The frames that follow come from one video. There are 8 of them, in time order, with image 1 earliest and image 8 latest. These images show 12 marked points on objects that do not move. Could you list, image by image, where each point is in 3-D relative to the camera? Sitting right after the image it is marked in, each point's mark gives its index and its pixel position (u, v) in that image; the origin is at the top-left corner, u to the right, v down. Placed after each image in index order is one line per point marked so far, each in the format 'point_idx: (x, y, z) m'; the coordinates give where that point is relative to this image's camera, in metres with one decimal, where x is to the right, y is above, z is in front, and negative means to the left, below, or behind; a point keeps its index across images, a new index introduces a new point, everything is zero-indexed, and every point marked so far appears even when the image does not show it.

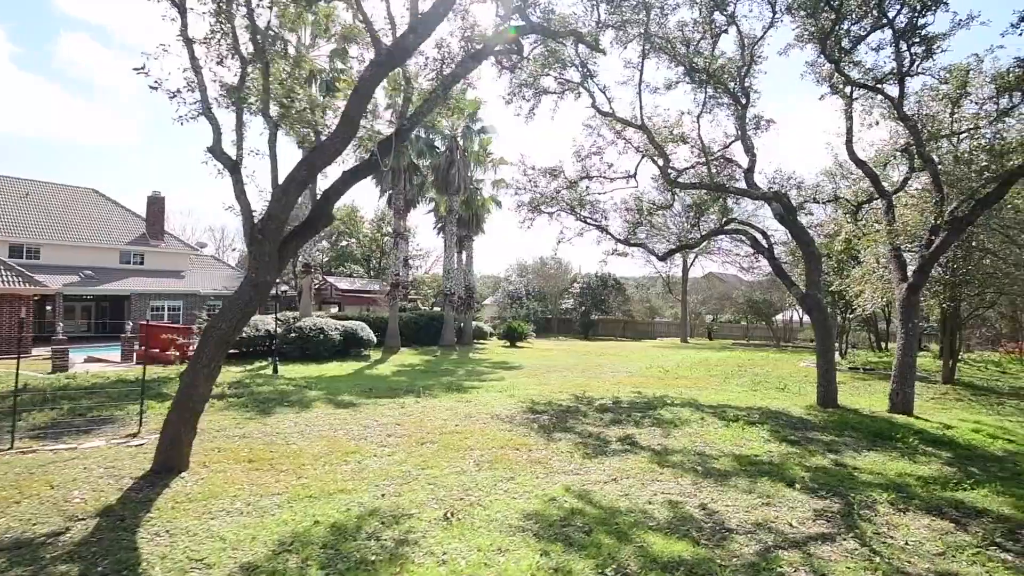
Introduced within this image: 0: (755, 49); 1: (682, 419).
0: (+5.0, +4.9, +11.3) m
1: (+2.5, -1.9, +7.9) m
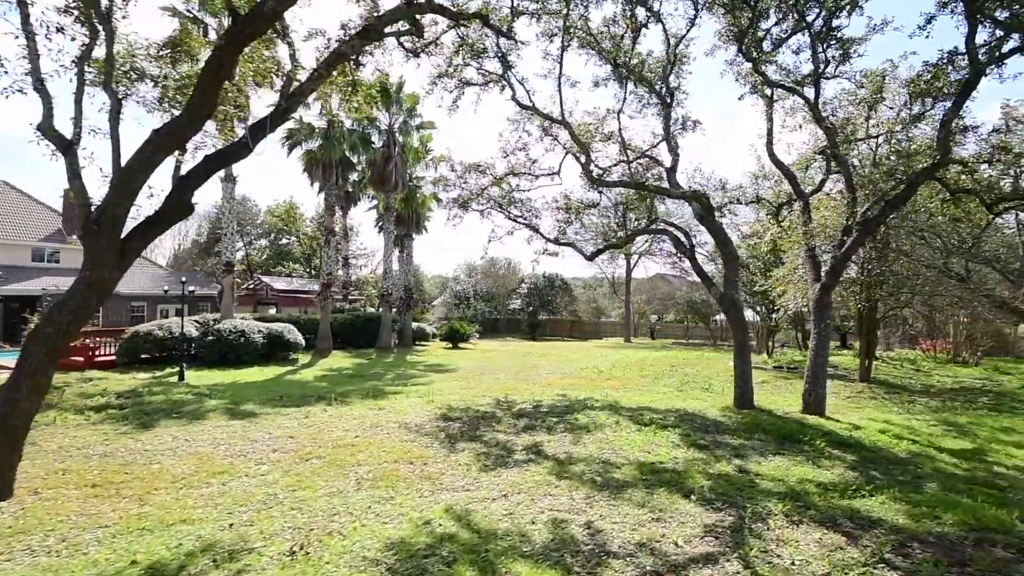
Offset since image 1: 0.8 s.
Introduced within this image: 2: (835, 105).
0: (+3.5, +4.9, +11.2) m
1: (+1.2, -1.9, +7.6) m
2: (+6.4, +3.6, +10.8) m
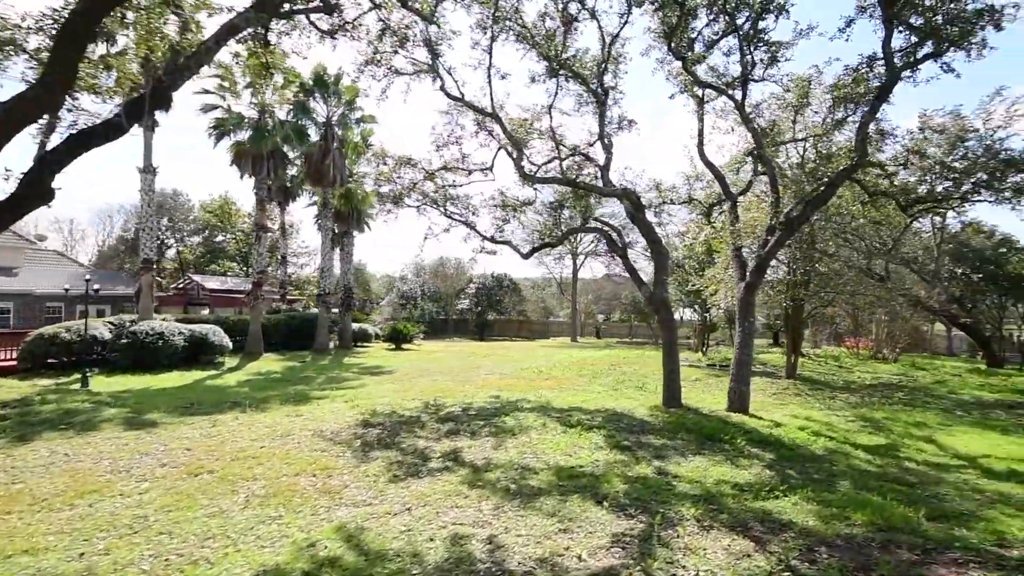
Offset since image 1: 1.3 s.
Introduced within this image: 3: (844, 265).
0: (+2.1, +4.9, +11.1) m
1: (+0.1, -1.9, +7.4) m
2: (+5.1, +3.6, +10.9) m
3: (+7.7, +0.6, +13.0) m
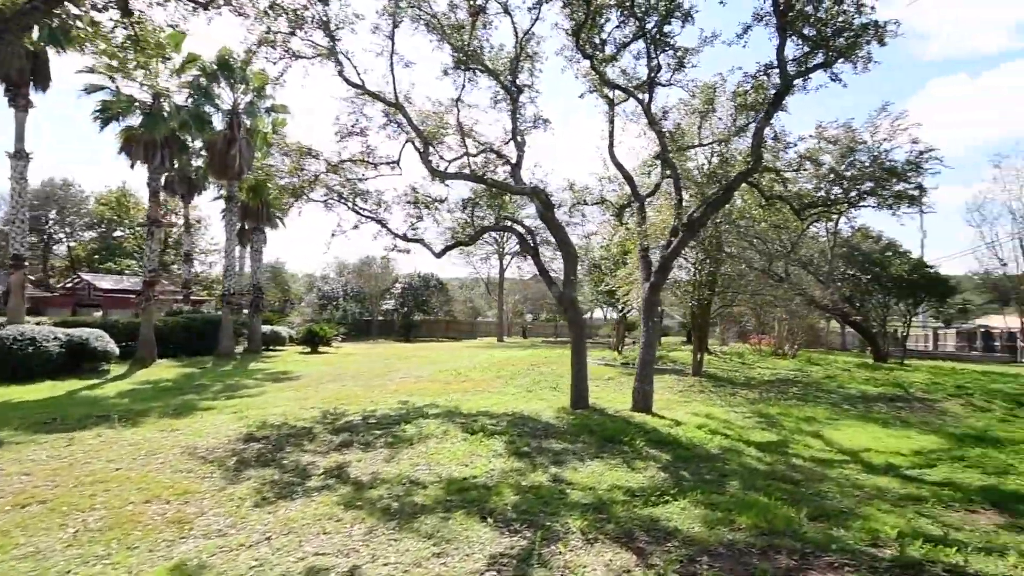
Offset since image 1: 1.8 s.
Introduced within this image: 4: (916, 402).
0: (+0.3, +4.9, +11.0) m
1: (-1.1, -1.9, +7.0) m
2: (+3.3, +3.6, +11.1) m
3: (+5.7, +0.6, +13.6) m
4: (+6.7, -1.9, +9.0) m
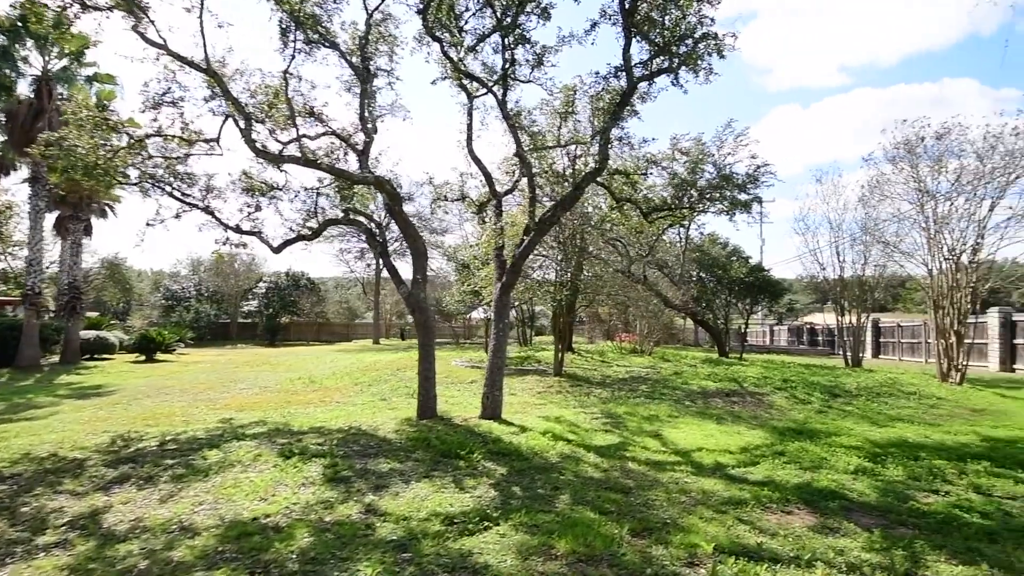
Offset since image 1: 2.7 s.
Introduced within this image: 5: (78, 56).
0: (-2.5, +4.9, +10.1) m
1: (-3.1, -1.9, +5.9) m
2: (+0.4, +3.6, +10.9) m
3: (+2.2, +0.6, +13.8) m
4: (+4.1, -1.9, +9.6) m
5: (-15.3, +8.0, +18.9) m
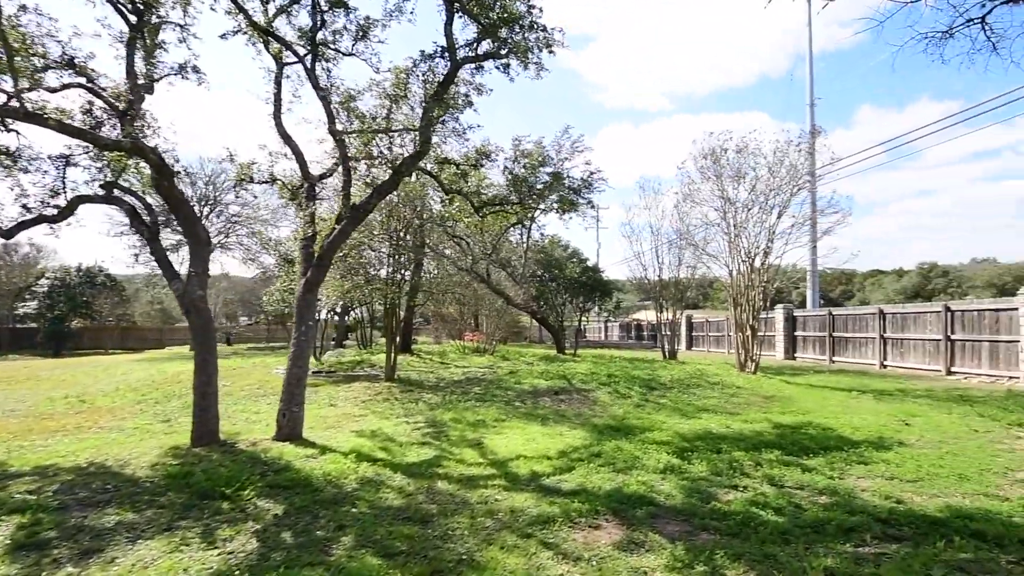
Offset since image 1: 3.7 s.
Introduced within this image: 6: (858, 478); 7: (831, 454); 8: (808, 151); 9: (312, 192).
0: (-5.4, +5.0, +8.3) m
1: (-4.9, -1.8, +4.1) m
2: (-2.9, +3.7, +9.8) m
3: (-1.9, +0.6, +13.1) m
4: (+1.1, -1.9, +9.6) m
5: (-20.1, +8.1, +13.4) m
6: (+3.1, -1.7, +4.9) m
7: (+3.3, -1.7, +5.6) m
8: (+7.5, +3.5, +13.8) m
9: (-3.1, +1.3, +8.2) m
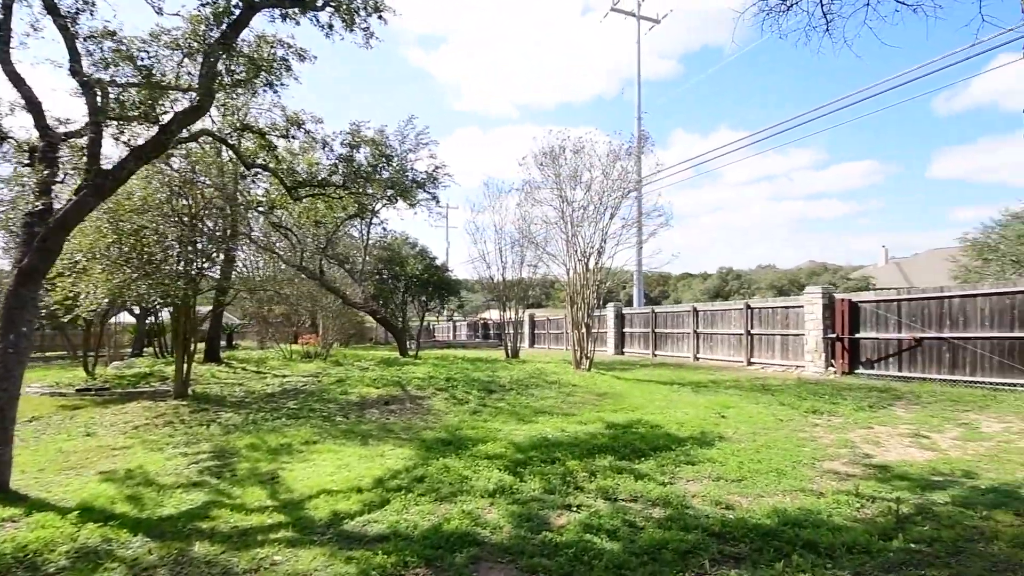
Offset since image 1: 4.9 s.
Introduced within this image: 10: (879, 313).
0: (-7.5, +5.1, +5.7) m
1: (-5.9, -1.7, +1.7) m
2: (-5.5, +3.7, +7.8) m
3: (-5.5, +0.7, +11.2) m
4: (-1.7, -1.8, +8.6) m
5: (-23.1, +8.2, +6.5) m
6: (+1.5, -1.7, +4.7) m
7: (+1.5, -1.7, +5.5) m
8: (+3.3, +3.5, +14.4) m
9: (-5.3, +1.4, +6.2) m
10: (+7.2, -0.5, +10.7) m
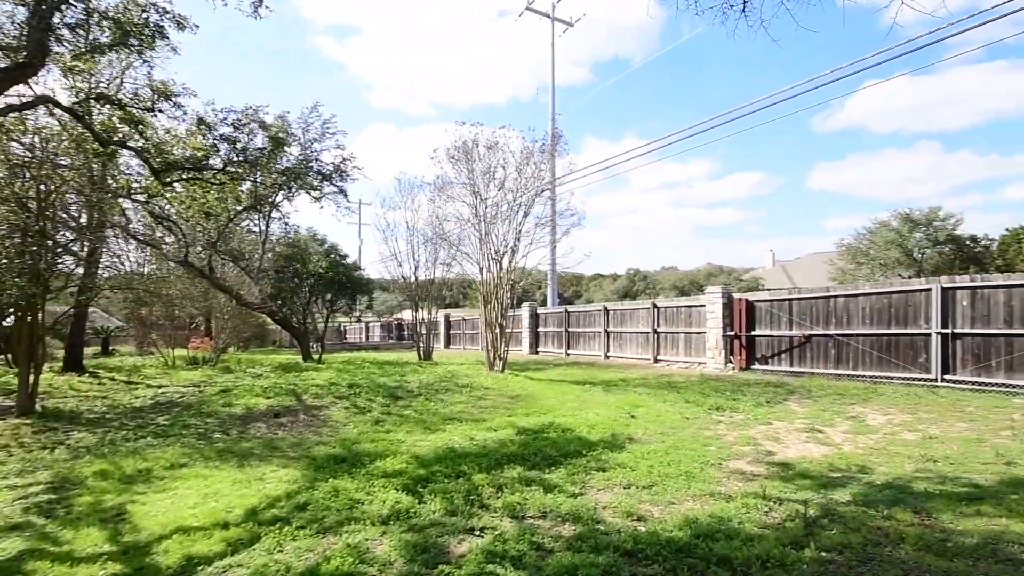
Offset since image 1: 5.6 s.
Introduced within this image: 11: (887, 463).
0: (-8.4, +5.1, +4.0) m
1: (-6.2, -1.7, +0.4) m
2: (-6.7, +3.7, +6.5) m
3: (-7.2, +0.7, +9.9) m
4: (-3.1, -1.8, +7.9) m
5: (-23.8, +8.3, +2.5) m
6: (+0.7, -1.7, +4.5) m
7: (+0.6, -1.7, +5.2) m
8: (+1.0, +3.5, +14.4) m
9: (-6.2, +1.4, +4.9) m
10: (+5.4, -0.5, +11.2) m
11: (+3.3, -1.5, +4.7) m
